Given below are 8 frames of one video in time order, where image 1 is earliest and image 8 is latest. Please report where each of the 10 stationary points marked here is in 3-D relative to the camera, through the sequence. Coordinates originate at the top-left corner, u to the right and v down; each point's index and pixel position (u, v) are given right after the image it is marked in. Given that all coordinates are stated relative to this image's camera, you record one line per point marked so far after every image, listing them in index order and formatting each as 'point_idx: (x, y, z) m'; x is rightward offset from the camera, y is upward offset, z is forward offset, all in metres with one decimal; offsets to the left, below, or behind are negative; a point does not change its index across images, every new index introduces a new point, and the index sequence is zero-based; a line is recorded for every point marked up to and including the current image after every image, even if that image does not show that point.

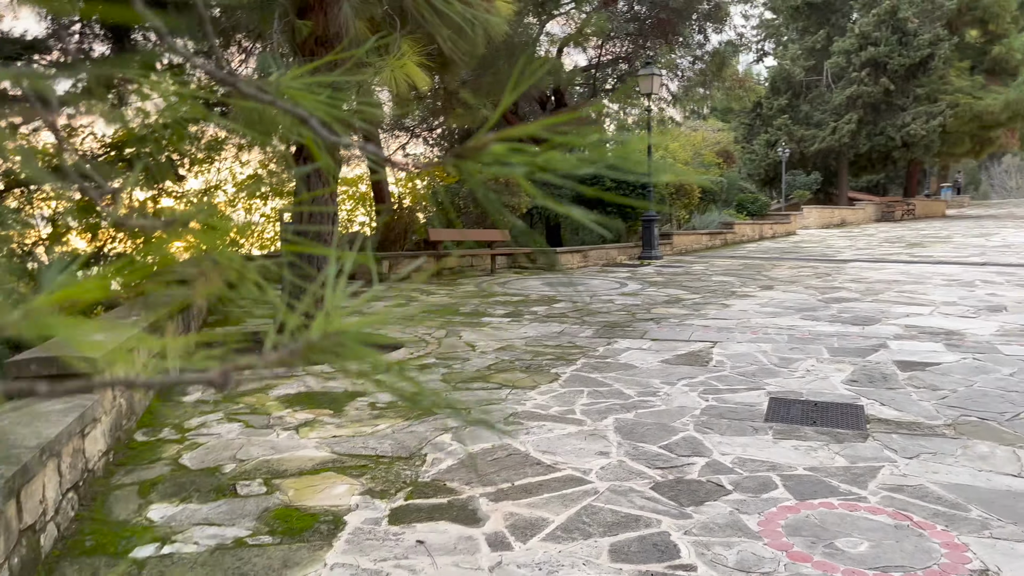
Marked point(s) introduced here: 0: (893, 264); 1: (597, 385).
0: (+4.6, +0.3, +9.9) m
1: (+0.4, -0.5, +4.3) m
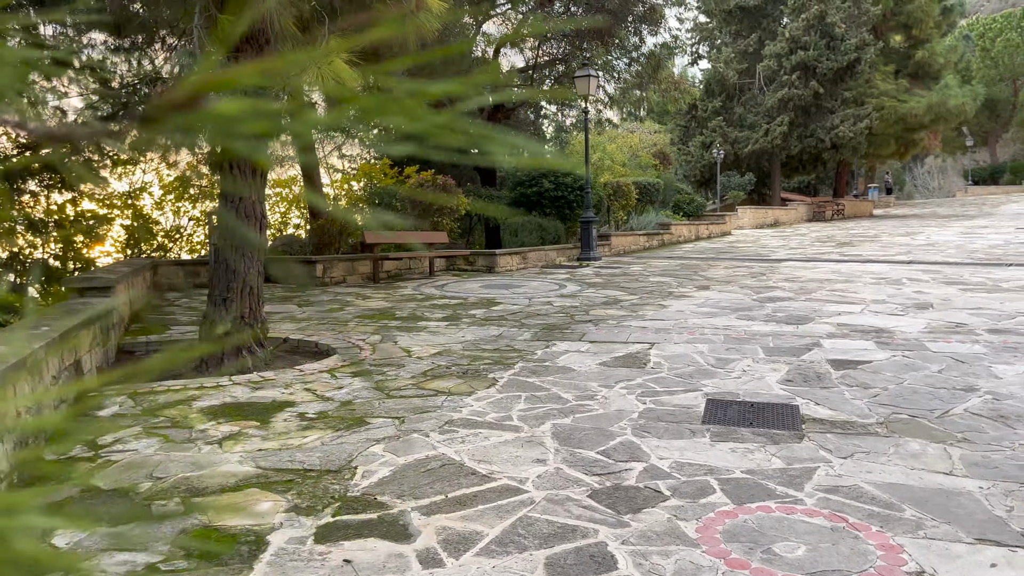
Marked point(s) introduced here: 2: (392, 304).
0: (+3.9, +0.3, +10.1) m
1: (+0.1, -0.5, +4.2) m
2: (-1.1, -0.1, +7.2) m
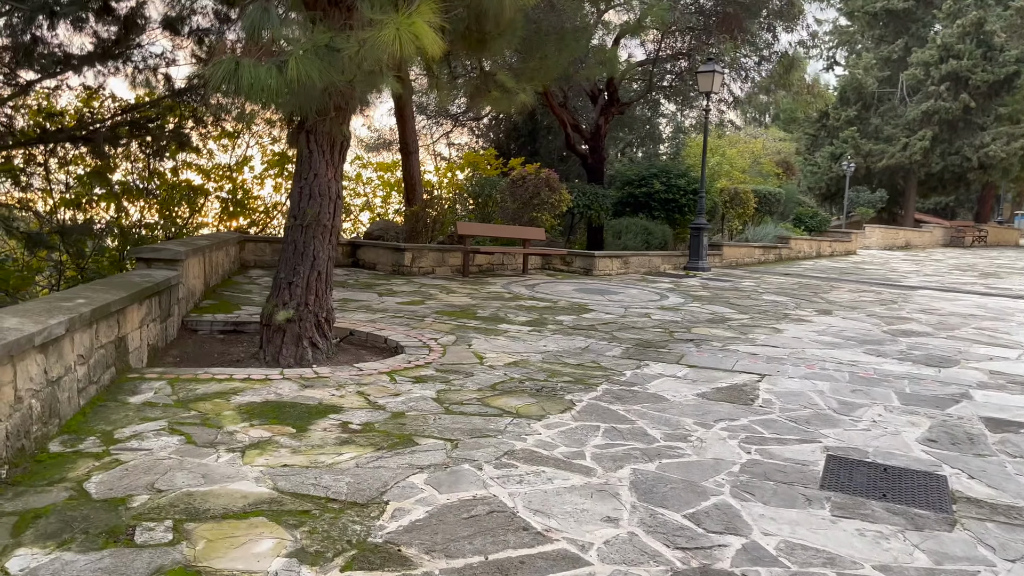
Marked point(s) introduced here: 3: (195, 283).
0: (+5.0, -0.1, +8.9) m
1: (+0.5, -0.6, +3.6) m
2: (-0.3, -0.1, +6.7) m
3: (-2.2, 0.0, +5.7) m
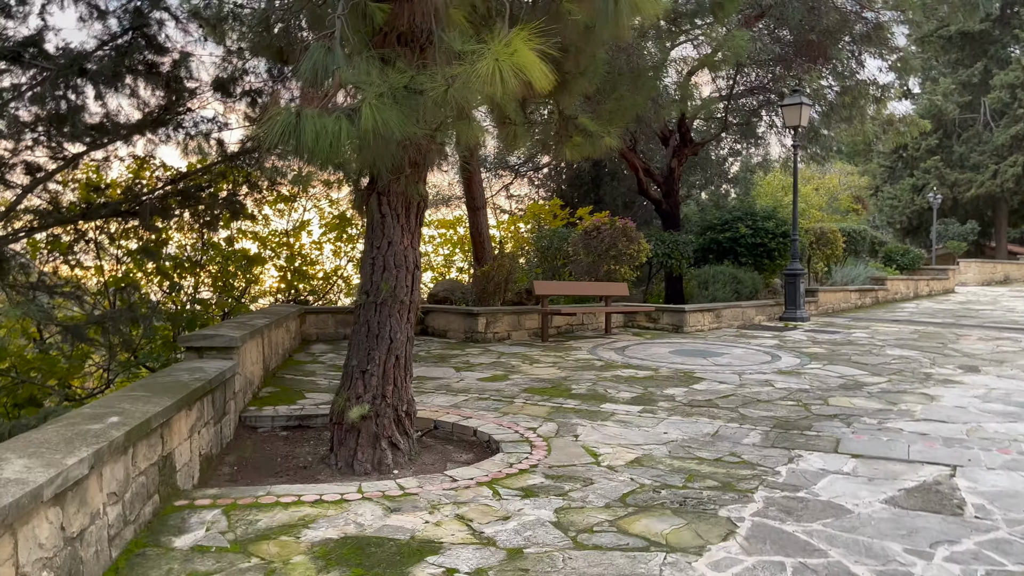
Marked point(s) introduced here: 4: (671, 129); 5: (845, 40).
0: (+5.8, -0.5, +7.8) m
1: (+1.0, -0.9, +2.7) m
2: (+0.4, -0.6, +5.8) m
3: (-1.6, -0.5, +5.0) m
4: (+2.2, +2.2, +11.4) m
5: (+4.3, +3.2, +10.4) m
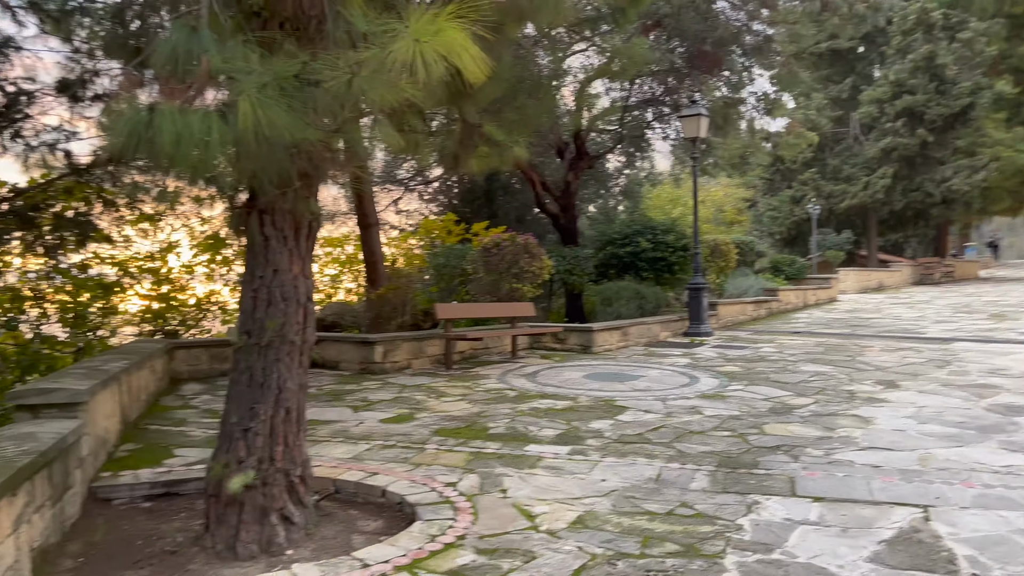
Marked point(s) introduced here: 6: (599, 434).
0: (+4.9, -0.6, +8.0) m
1: (+0.8, -1.0, +2.2) m
2: (-0.2, -0.8, +5.3) m
3: (-2.1, -0.7, +4.1) m
4: (+0.7, +2.0, +11.1) m
5: (+2.9, +3.0, +10.4) m
6: (+0.5, -0.8, +4.5) m
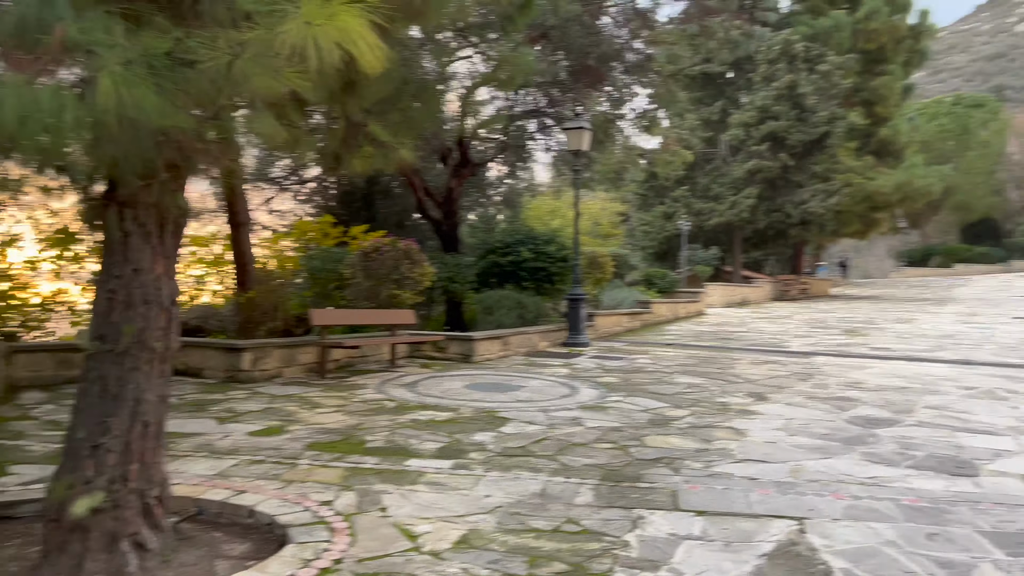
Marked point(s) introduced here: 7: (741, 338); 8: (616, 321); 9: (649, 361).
0: (+3.6, -0.7, +8.5) m
1: (+0.5, -1.0, +2.2) m
2: (-1.0, -0.8, +5.0) m
3: (-2.6, -0.7, +3.6) m
4: (-0.9, +1.9, +11.0) m
5: (+1.4, +2.9, +10.6) m
6: (-0.2, -0.9, +4.4) m
7: (+3.0, -0.7, +10.8) m
8: (+1.5, -0.5, +11.4) m
9: (+1.4, -0.7, +8.2) m
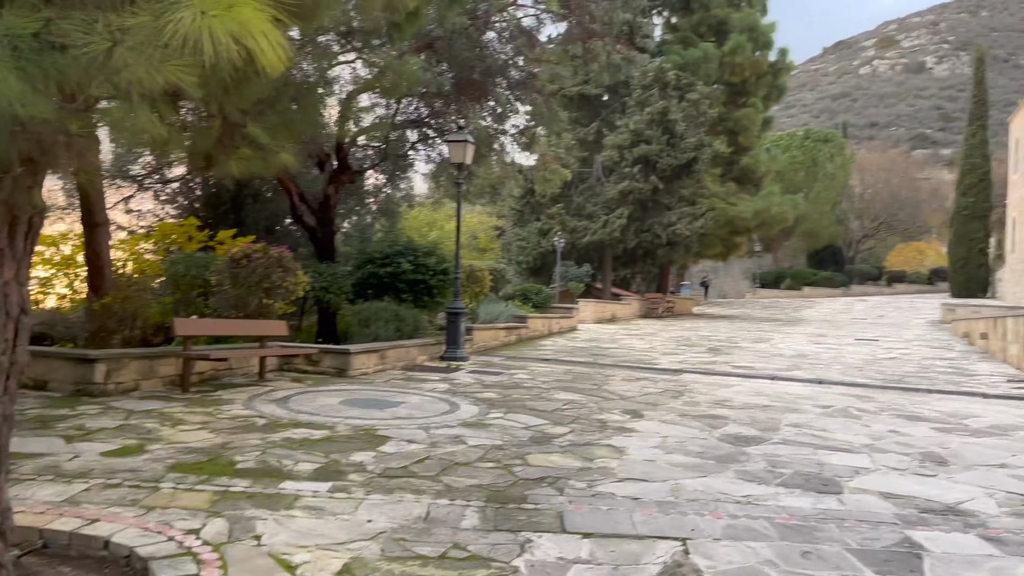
0: (+2.3, -1.0, +8.8) m
1: (+0.2, -1.1, +2.1) m
2: (-1.7, -0.9, +4.7) m
3: (-3.1, -0.7, +3.1) m
4: (-2.4, +1.8, +10.6) m
5: (-0.1, +2.7, +10.7) m
6: (-0.8, -0.9, +4.3) m
7: (+1.4, -0.9, +11.0) m
8: (-0.3, -0.7, +11.4) m
9: (+0.1, -0.9, +8.3) m
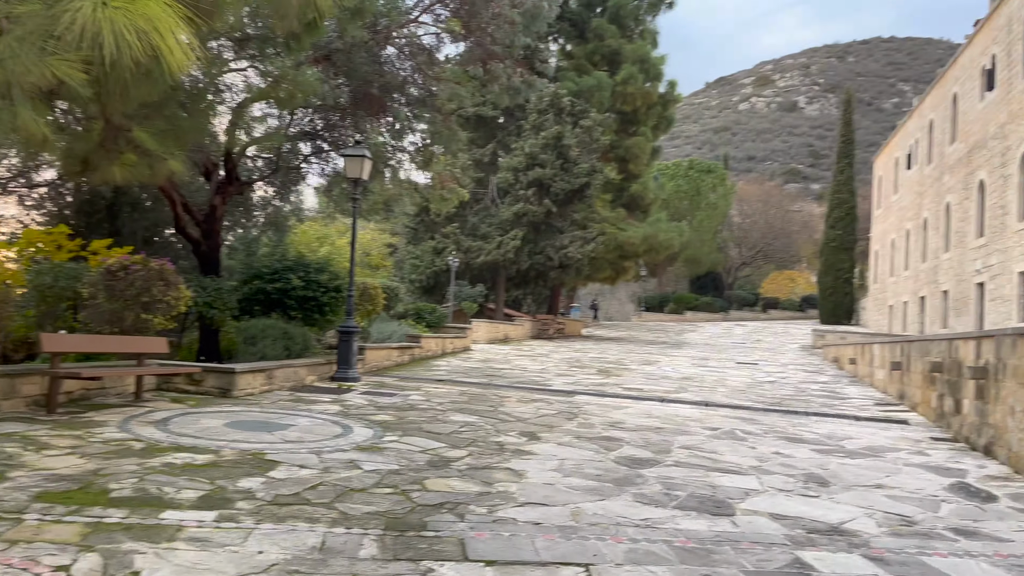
0: (+1.2, -1.2, +9.0) m
1: (0.0, -1.1, +2.1) m
2: (-2.2, -1.0, +4.4) m
3: (-3.4, -0.7, +2.6) m
4: (-3.7, +1.6, +10.2) m
5: (-1.4, +2.4, +10.5) m
6: (-1.3, -1.0, +4.0) m
7: (-0.1, -1.2, +11.0) m
8: (-1.8, -0.9, +11.2) m
9: (-0.9, -1.1, +8.1) m
